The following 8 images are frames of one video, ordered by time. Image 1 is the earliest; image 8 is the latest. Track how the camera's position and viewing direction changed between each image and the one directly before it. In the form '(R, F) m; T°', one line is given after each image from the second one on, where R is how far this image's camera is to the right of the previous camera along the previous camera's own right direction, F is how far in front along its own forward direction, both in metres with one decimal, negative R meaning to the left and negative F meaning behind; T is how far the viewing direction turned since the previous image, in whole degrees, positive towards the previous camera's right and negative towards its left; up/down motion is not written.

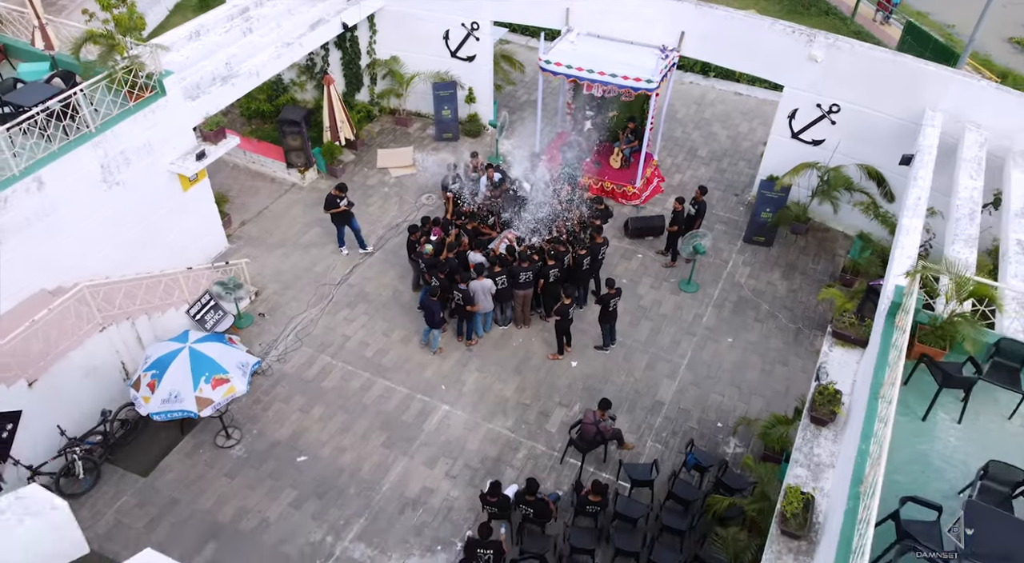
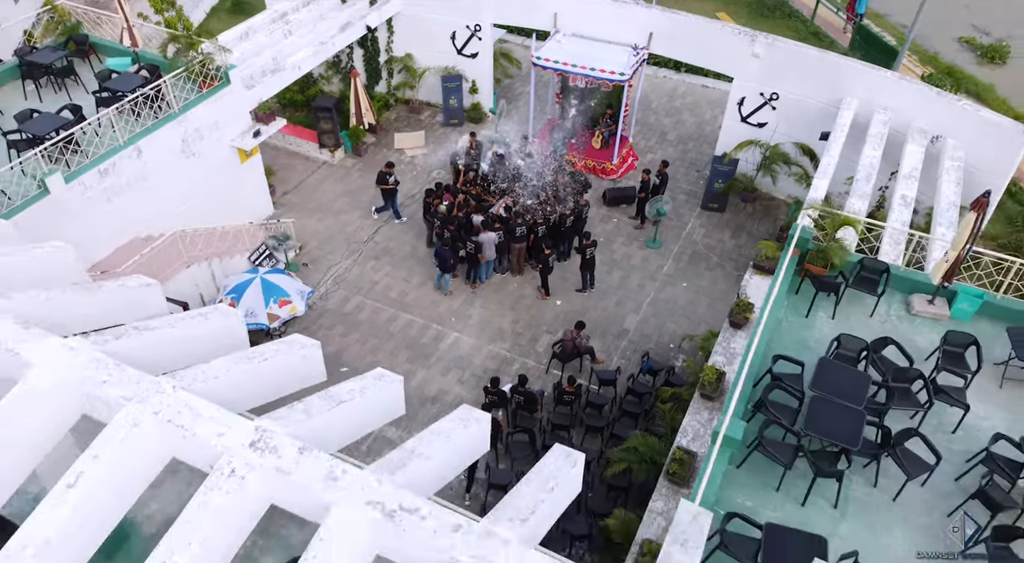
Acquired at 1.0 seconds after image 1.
(+0.1, -2.5) m; 0°
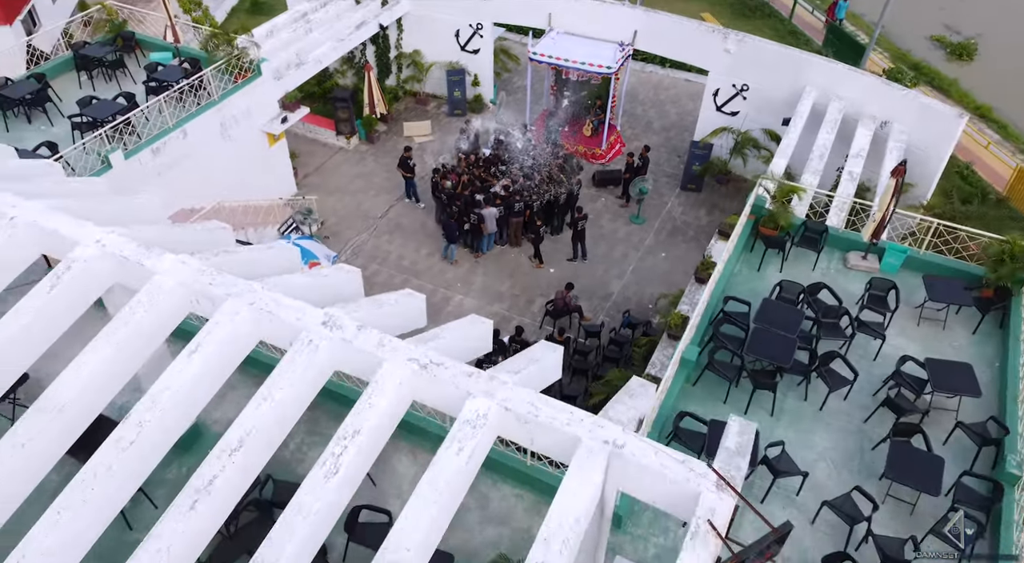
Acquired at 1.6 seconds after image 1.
(0.0, -1.7) m; 0°
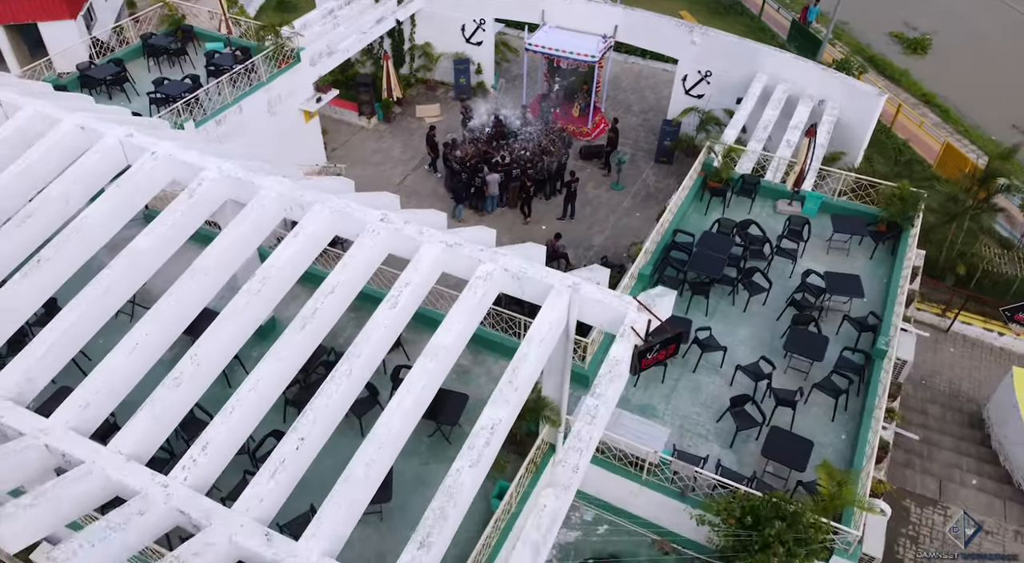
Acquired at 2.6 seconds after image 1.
(0.0, -2.8) m; 0°
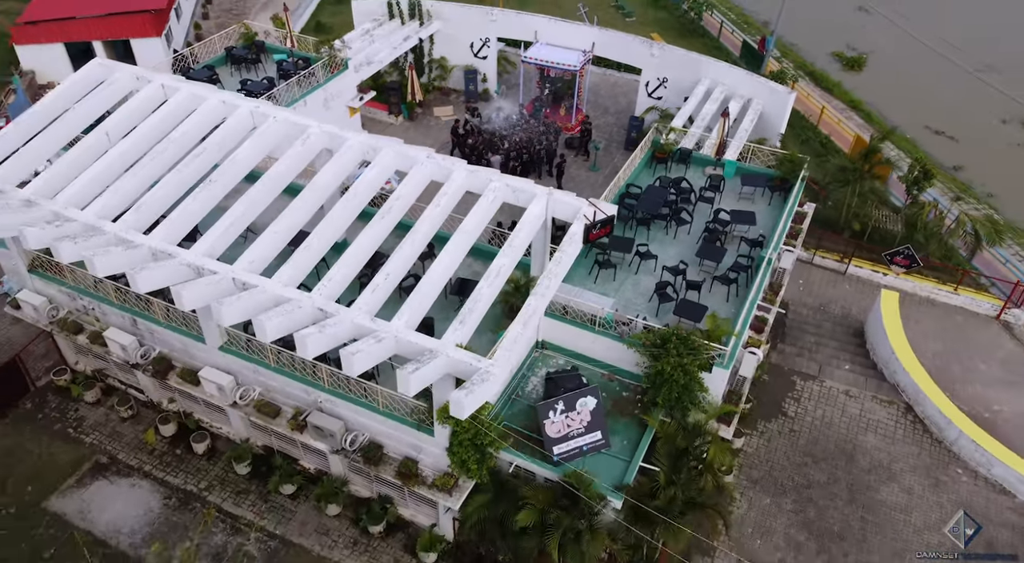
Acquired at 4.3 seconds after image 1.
(0.0, -4.8) m; 0°
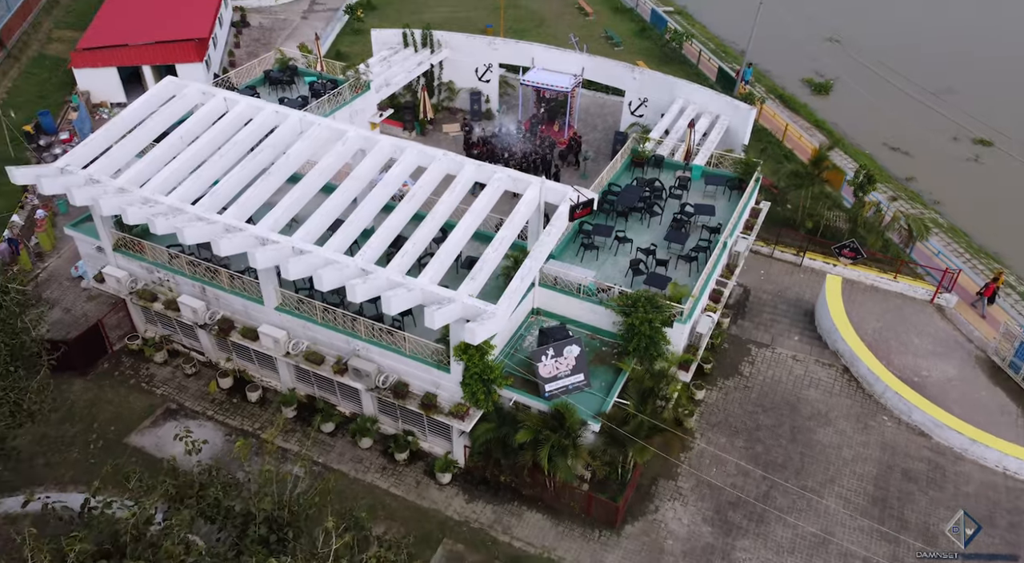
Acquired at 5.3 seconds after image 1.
(0.0, -3.1) m; 0°
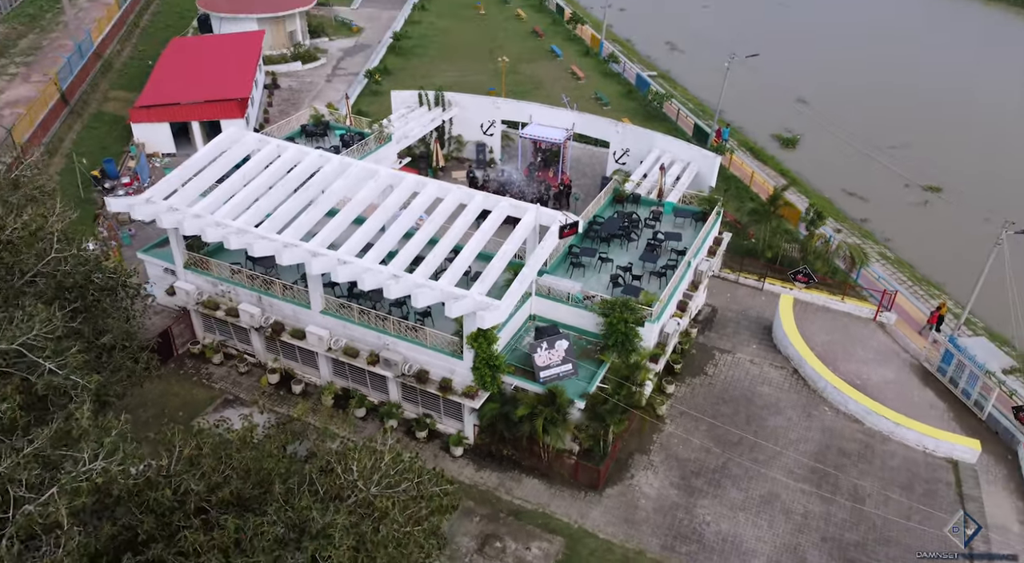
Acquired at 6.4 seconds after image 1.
(0.0, -3.7) m; 0°
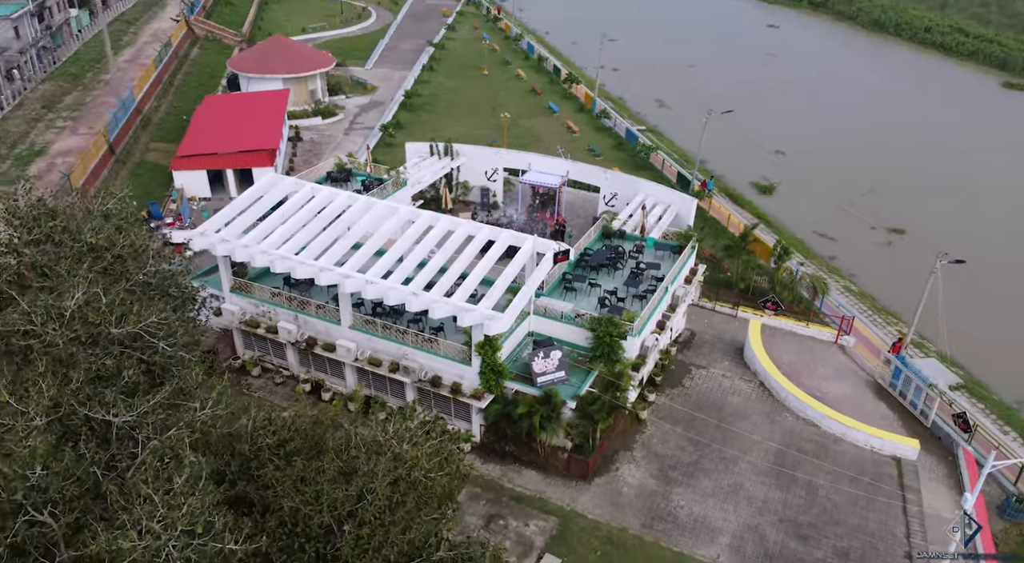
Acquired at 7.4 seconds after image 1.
(0.0, -3.4) m; 0°
